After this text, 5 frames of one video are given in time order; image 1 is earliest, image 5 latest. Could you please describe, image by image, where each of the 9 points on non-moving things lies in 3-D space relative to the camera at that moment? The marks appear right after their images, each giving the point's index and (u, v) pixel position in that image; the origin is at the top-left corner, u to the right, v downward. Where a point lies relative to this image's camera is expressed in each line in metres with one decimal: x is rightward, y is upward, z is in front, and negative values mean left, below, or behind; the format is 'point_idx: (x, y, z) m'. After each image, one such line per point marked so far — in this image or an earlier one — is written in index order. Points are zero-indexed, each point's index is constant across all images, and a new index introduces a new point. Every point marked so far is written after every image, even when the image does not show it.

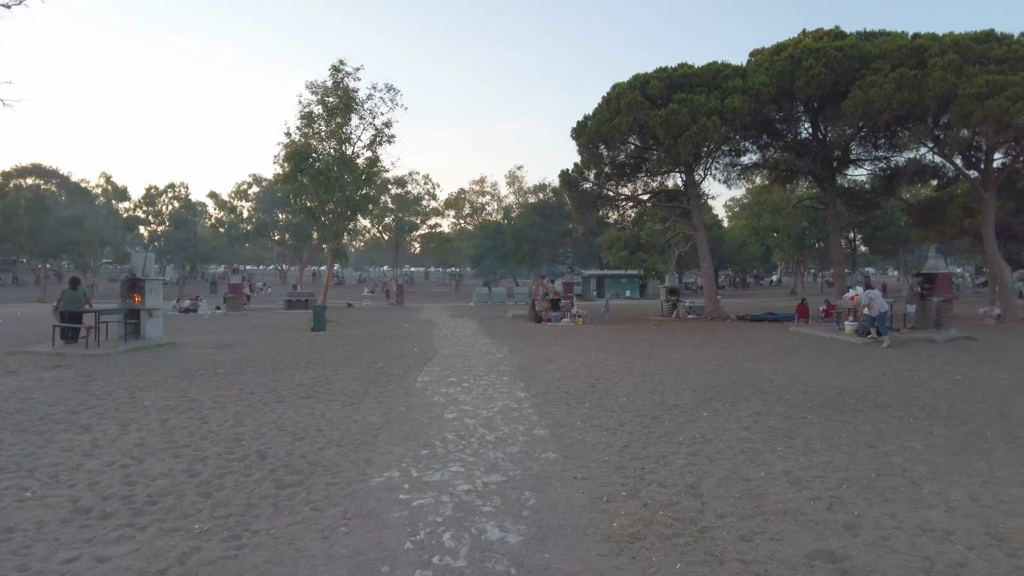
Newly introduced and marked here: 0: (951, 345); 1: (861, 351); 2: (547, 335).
0: (+10.4, -1.4, +17.3) m
1: (+7.6, -1.4, +16.0) m
2: (+0.8, -1.2, +18.1) m
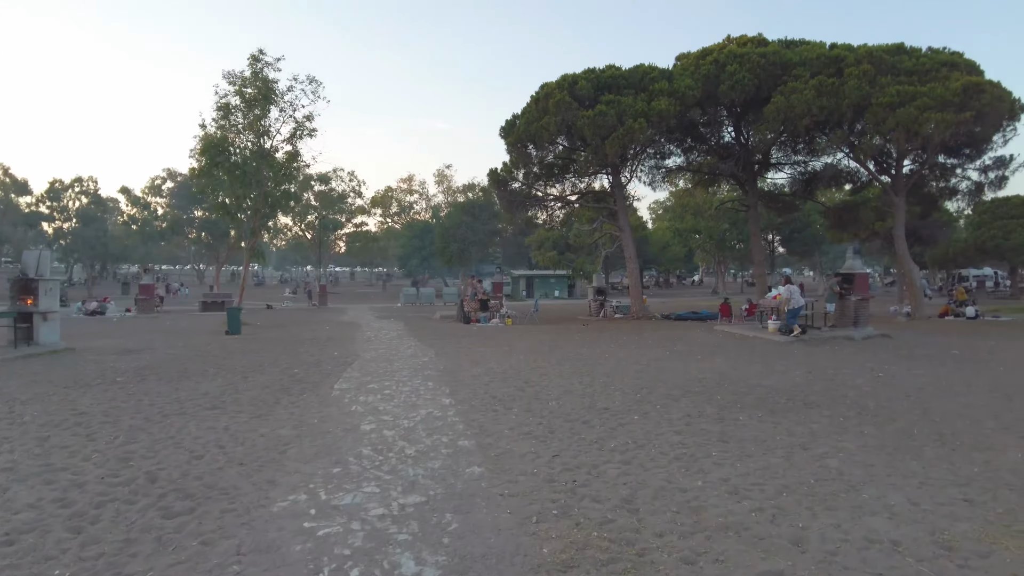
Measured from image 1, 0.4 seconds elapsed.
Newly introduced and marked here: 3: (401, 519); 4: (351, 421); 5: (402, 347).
0: (+8.7, -1.3, +17.8) m
1: (+6.1, -1.3, +16.2) m
2: (-1.0, -1.2, +17.7) m
3: (-0.6, -1.3, +4.0) m
4: (-1.5, -1.2, +6.8) m
5: (-2.3, -1.2, +14.7) m
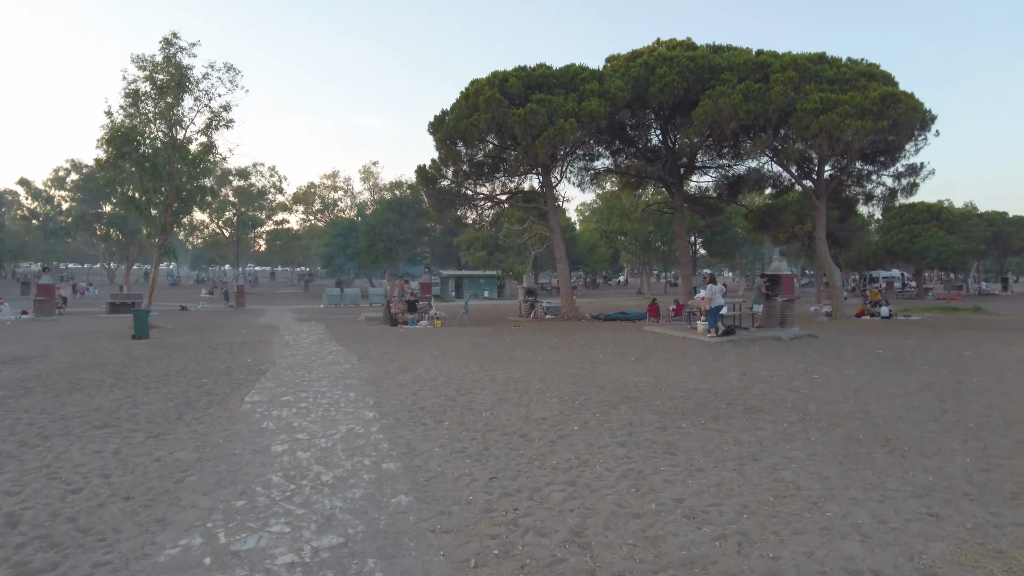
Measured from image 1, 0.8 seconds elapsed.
0: (+7.0, -1.4, +18.0) m
1: (+4.5, -1.4, +16.1) m
2: (-2.6, -1.2, +17.0) m
3: (-0.9, -1.3, +3.4) m
4: (-2.1, -1.3, +6.0) m
5: (-3.6, -1.2, +13.9) m
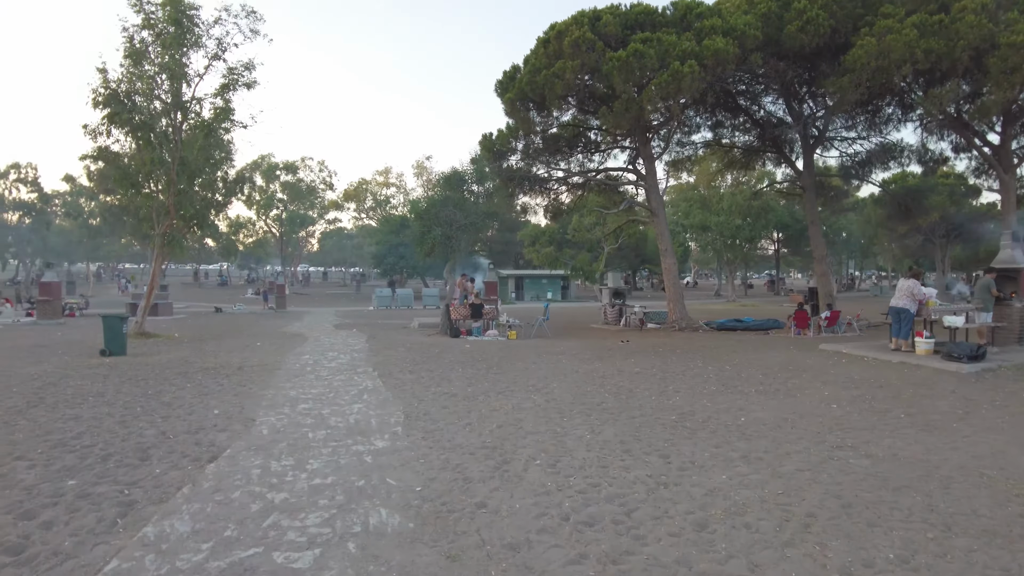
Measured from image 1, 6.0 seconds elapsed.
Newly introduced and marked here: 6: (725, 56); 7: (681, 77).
0: (+9.0, -1.3, +11.4) m
1: (+6.5, -1.3, +9.8) m
2: (-0.6, -1.2, +11.1) m
3: (+0.1, -1.2, -2.6) m
4: (-0.8, -1.2, +0.2) m
5: (-1.8, -1.2, +8.1) m
6: (+5.7, +6.2, +19.5) m
7: (+4.4, +5.5, +19.1) m
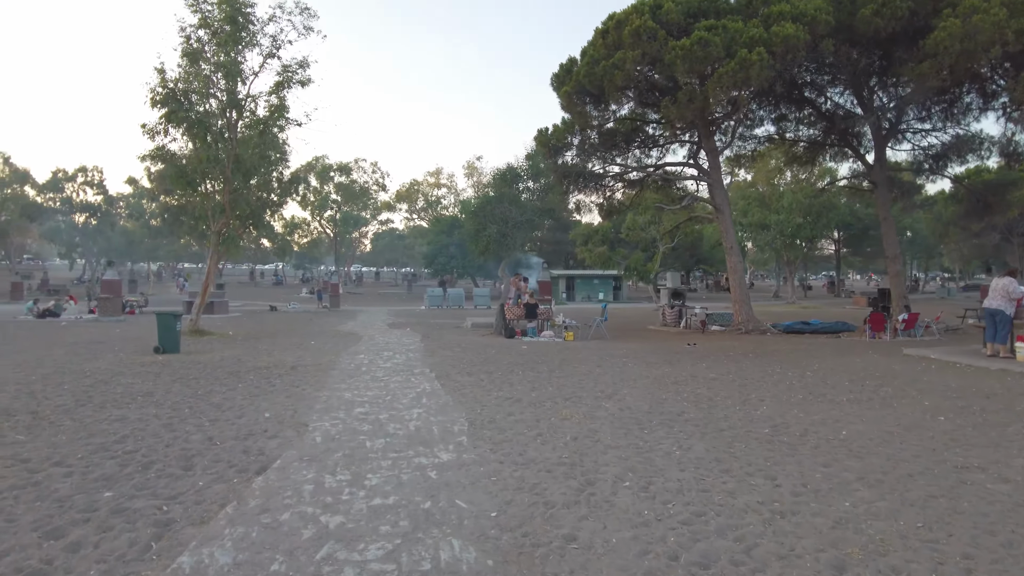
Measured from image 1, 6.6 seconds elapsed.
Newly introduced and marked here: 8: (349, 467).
0: (+9.9, -1.3, +10.2) m
1: (+7.3, -1.3, +8.7) m
2: (+0.3, -1.2, +10.5) m
3: (+0.1, -1.2, -3.2) m
4: (-0.6, -1.1, -0.4) m
5: (-1.1, -1.1, +7.5) m
6: (+7.1, +6.2, +18.5) m
7: (+5.8, +5.5, +18.2) m
8: (-1.0, -1.1, +4.6) m
